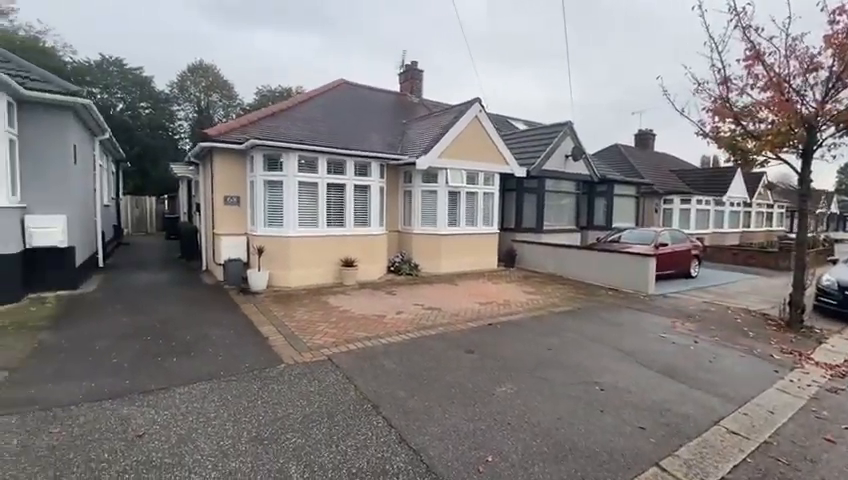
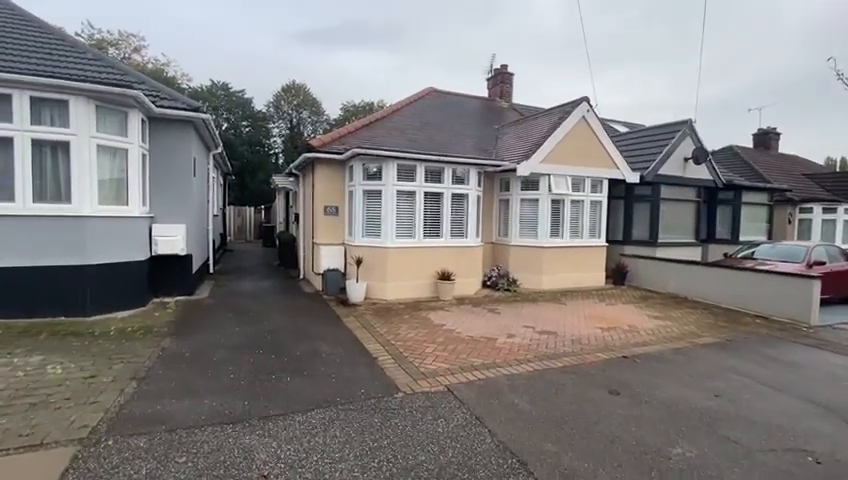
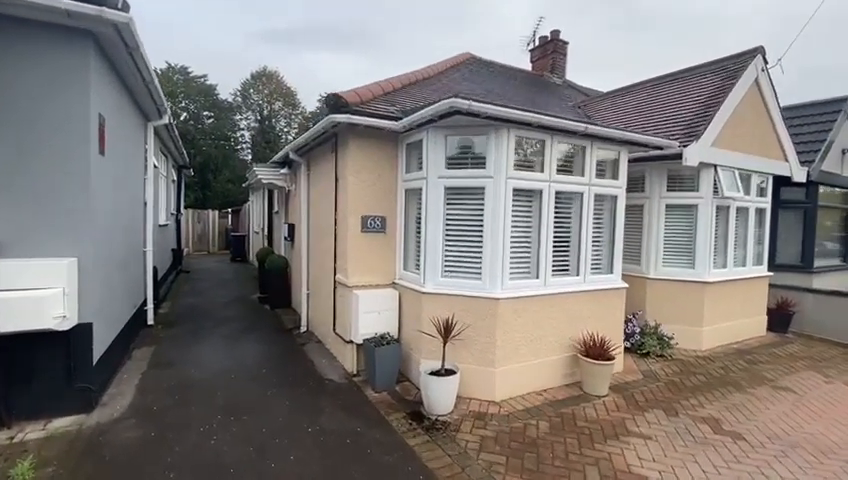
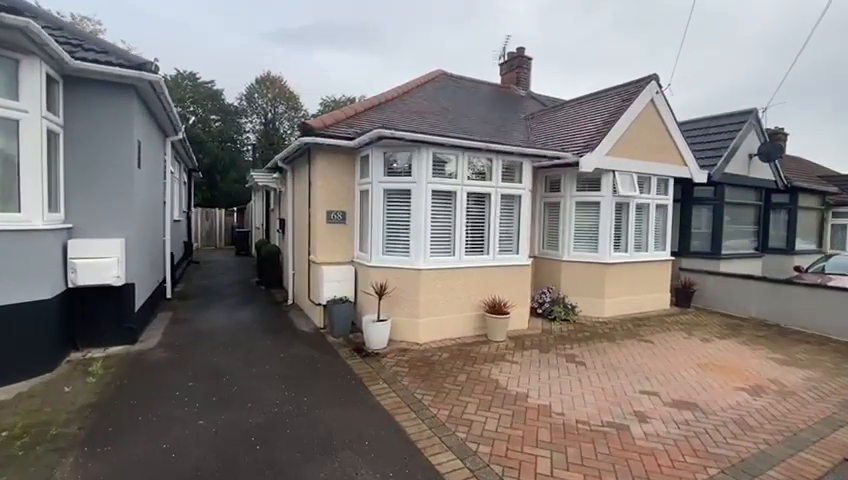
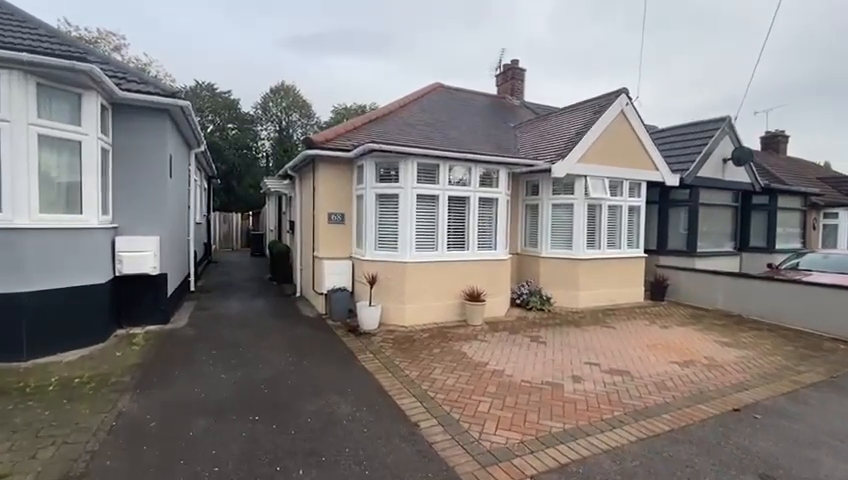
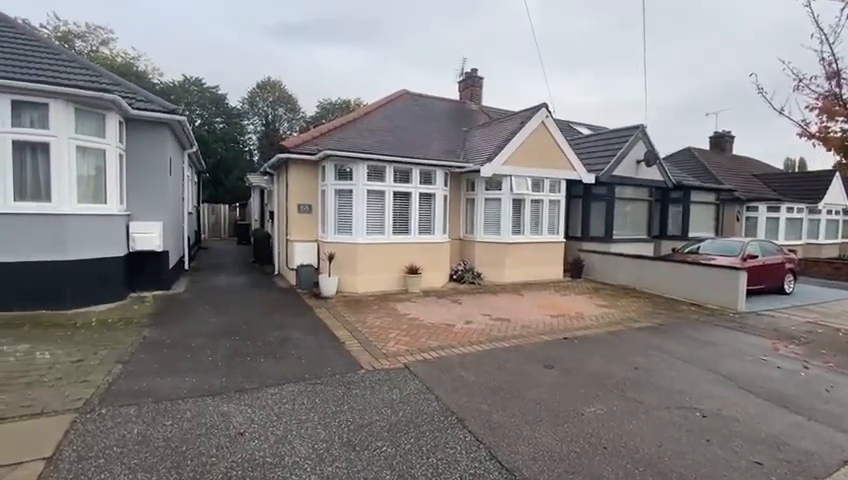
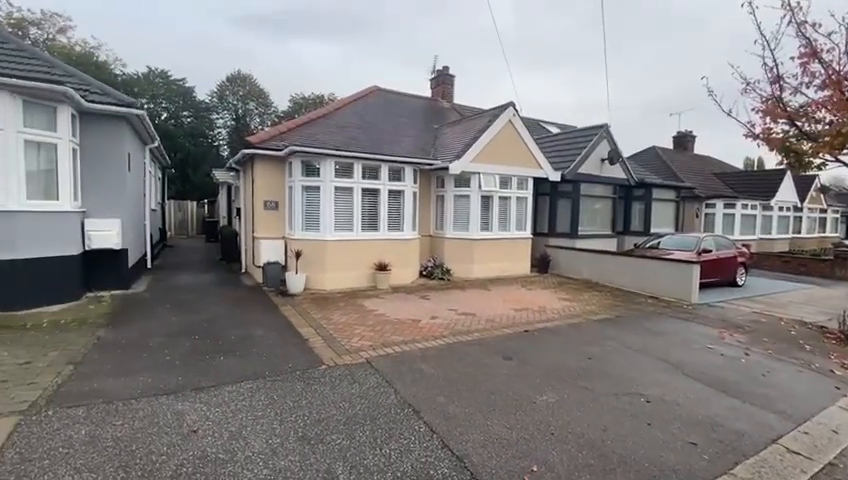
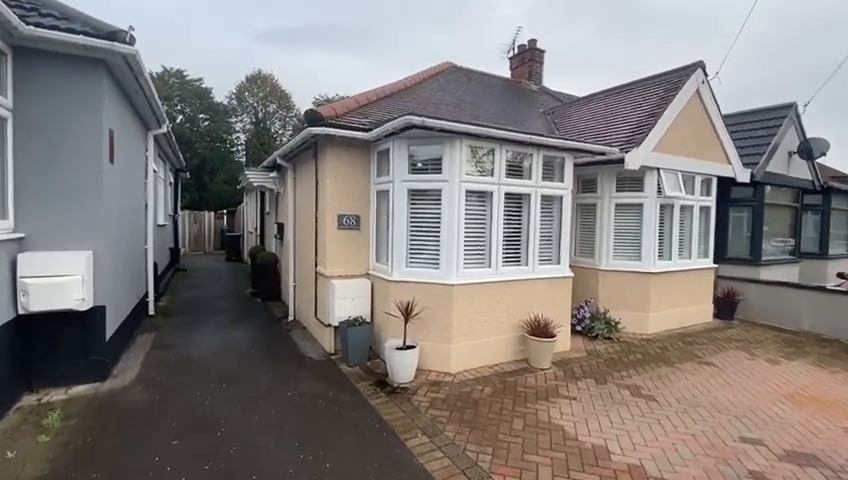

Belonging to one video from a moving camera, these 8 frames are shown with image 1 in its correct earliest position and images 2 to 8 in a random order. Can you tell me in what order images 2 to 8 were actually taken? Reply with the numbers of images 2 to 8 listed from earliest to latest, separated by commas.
7, 6, 2, 5, 4, 8, 3
